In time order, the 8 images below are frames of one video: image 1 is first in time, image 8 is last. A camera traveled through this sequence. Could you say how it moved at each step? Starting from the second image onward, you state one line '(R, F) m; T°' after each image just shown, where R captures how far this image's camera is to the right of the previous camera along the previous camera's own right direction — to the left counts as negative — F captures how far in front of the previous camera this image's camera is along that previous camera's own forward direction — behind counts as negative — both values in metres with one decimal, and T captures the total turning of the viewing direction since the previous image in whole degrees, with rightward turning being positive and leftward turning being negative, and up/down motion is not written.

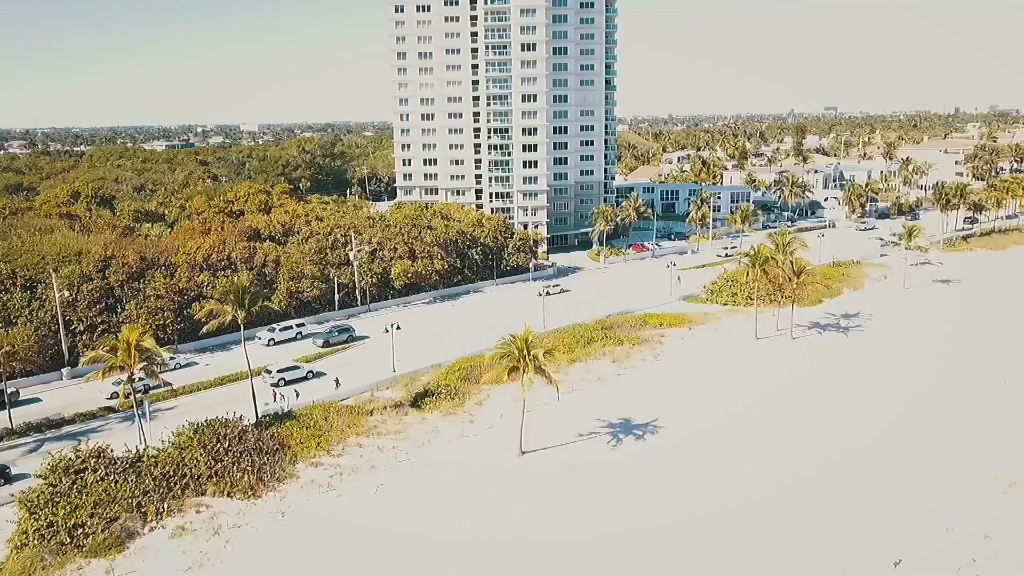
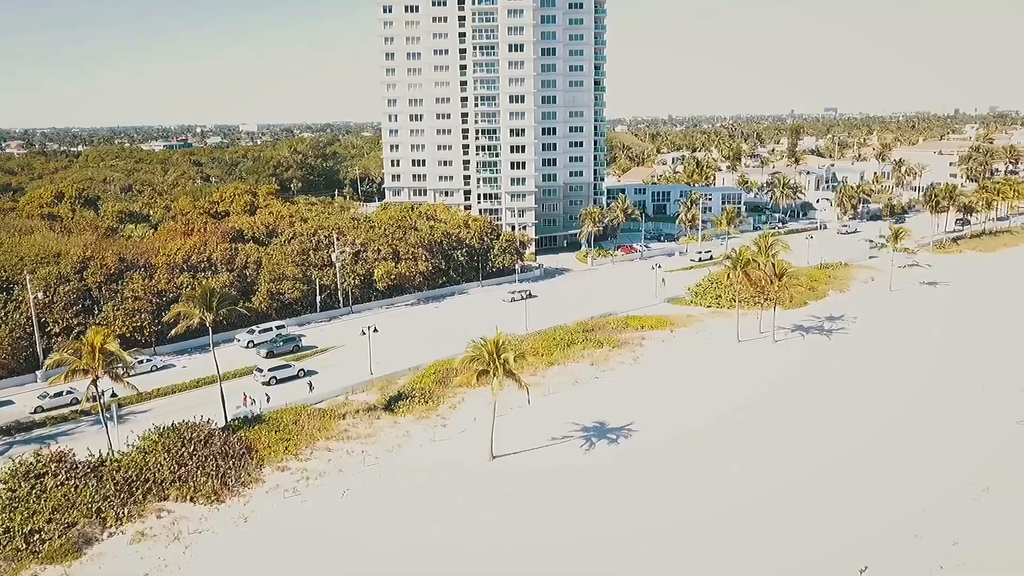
(+1.3, +0.3) m; 0°
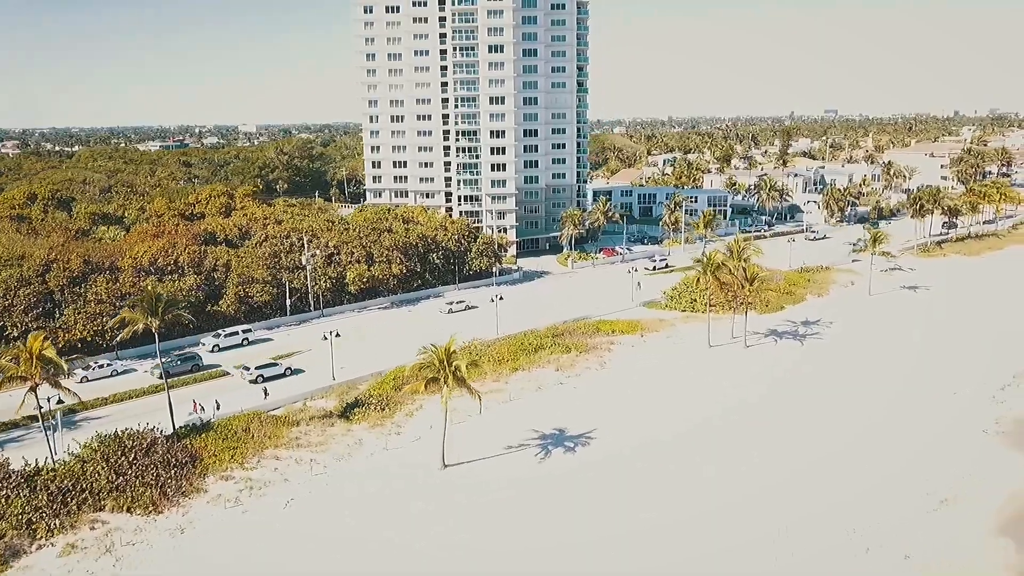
(+2.1, +0.7) m; 0°
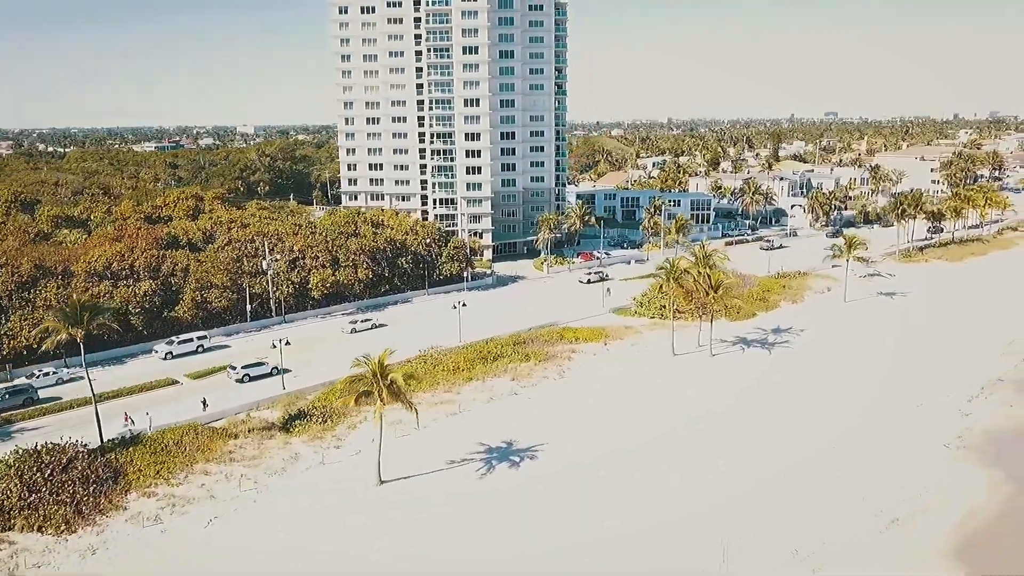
(+2.6, +1.2) m; 0°
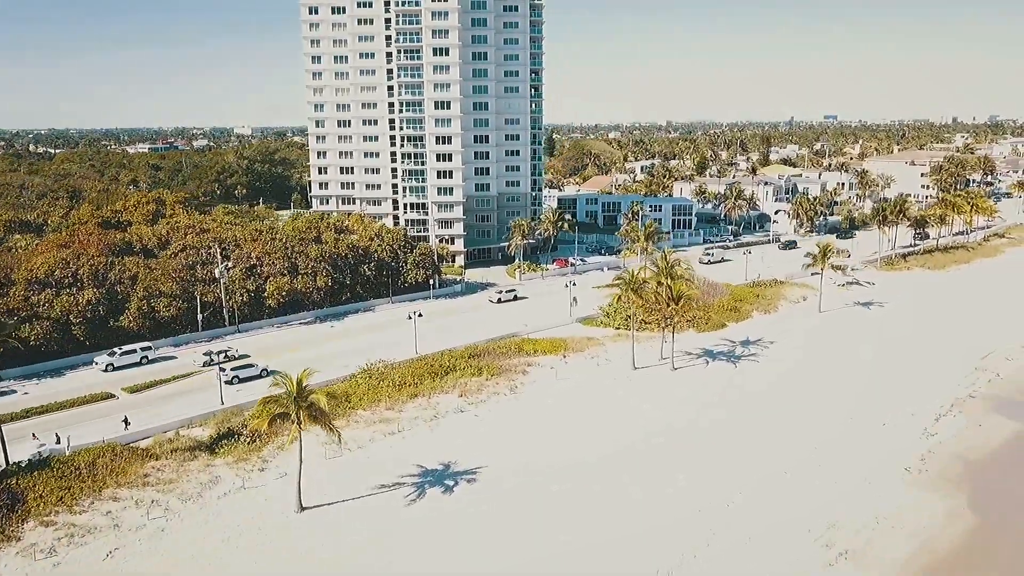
(+2.8, +1.9) m; 0°
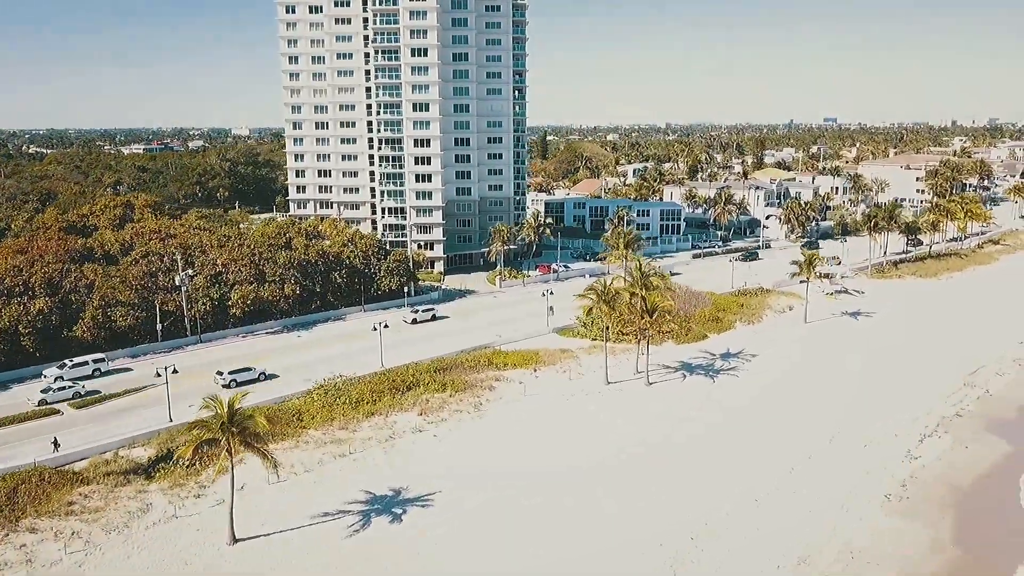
(+1.9, +2.1) m; 0°
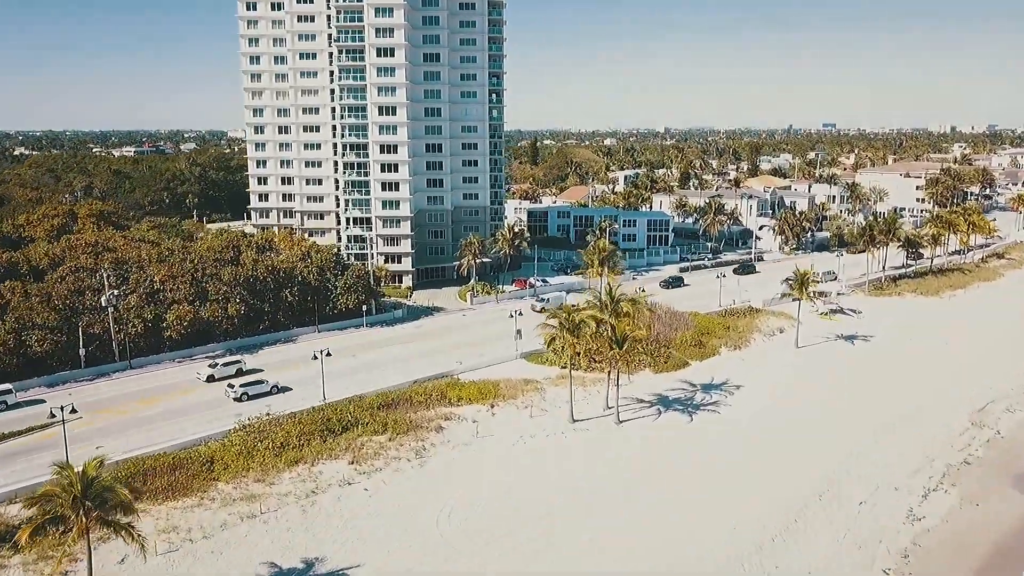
(+2.4, +5.1) m; 0°
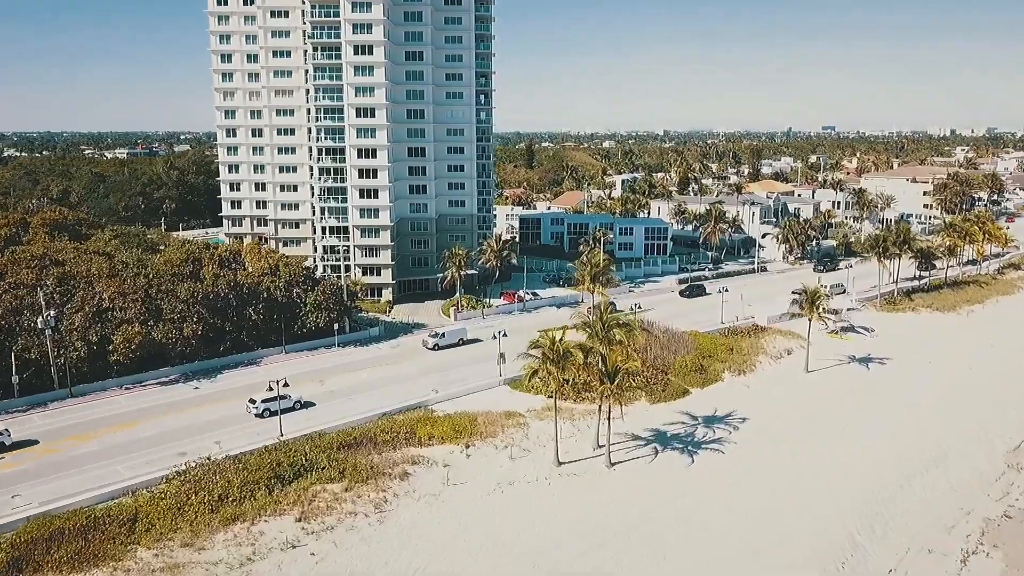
(+1.0, +4.8) m; 0°
